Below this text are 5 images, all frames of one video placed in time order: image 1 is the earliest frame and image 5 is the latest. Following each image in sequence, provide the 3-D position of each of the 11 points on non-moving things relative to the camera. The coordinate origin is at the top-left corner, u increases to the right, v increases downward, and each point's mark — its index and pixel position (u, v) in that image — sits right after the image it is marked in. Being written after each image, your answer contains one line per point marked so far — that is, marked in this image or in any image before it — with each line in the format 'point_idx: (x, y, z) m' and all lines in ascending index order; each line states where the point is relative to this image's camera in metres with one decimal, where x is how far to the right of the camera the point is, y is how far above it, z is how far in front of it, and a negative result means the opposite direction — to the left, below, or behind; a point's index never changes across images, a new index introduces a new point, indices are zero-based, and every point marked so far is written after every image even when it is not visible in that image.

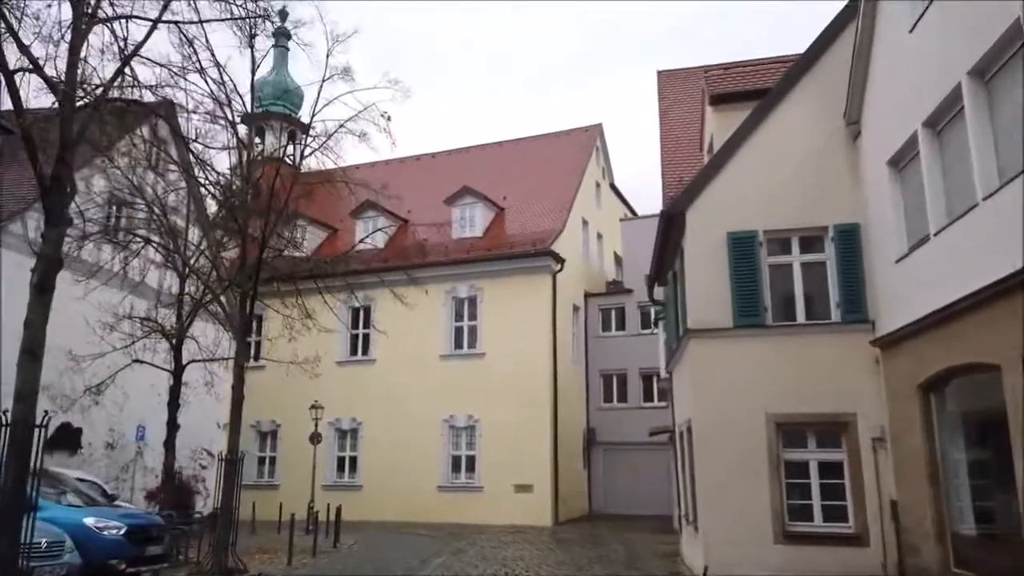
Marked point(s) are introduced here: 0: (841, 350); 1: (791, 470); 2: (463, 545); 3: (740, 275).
0: (+4.1, -0.8, +9.4) m
1: (+3.5, -2.3, +9.5) m
2: (-1.0, -5.5, +16.4) m
3: (+2.9, +0.2, +9.8) m
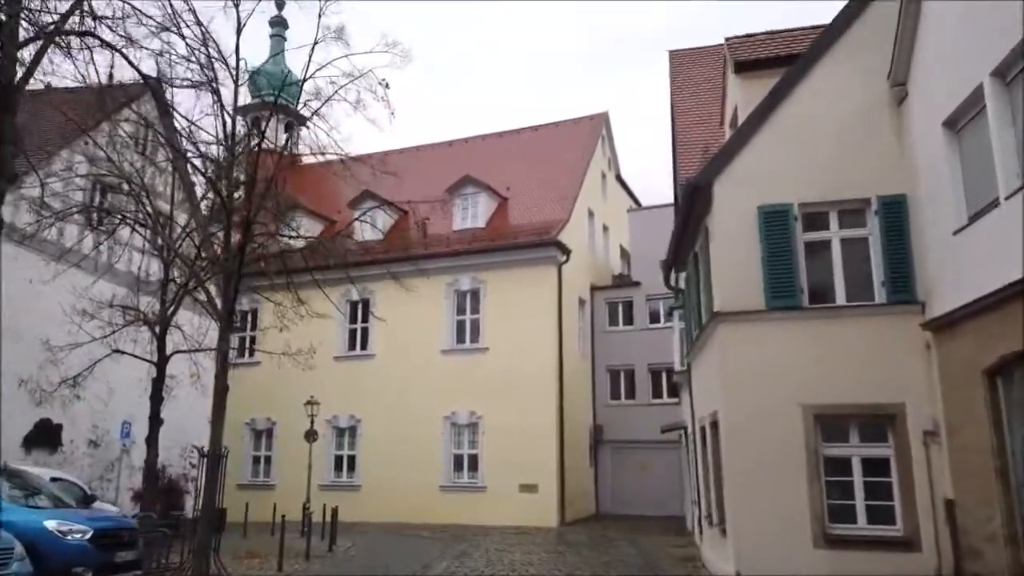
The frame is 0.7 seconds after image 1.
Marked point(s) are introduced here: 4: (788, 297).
0: (+4.2, -0.5, +8.5) m
1: (+3.6, -2.0, +8.6) m
2: (-0.9, -5.3, +15.5) m
3: (+3.0, +0.4, +9.0) m
4: (+3.2, -0.1, +8.8) m
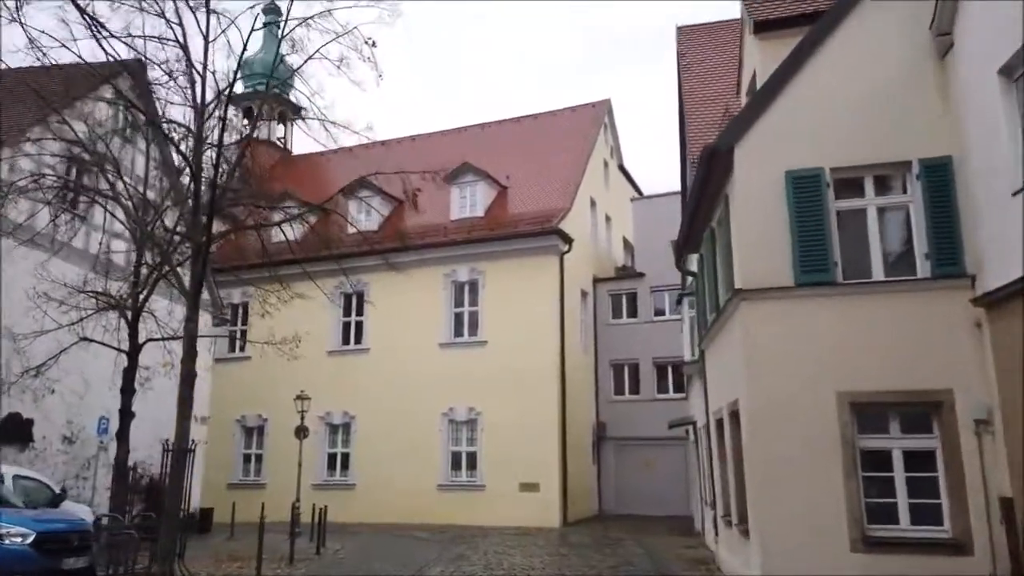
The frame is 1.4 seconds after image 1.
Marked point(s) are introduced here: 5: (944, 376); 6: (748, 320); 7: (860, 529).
0: (+4.2, -0.2, +7.6) m
1: (+3.6, -1.7, +7.7) m
2: (-0.9, -5.0, +14.6) m
3: (+3.0, +0.7, +8.0) m
4: (+3.2, +0.2, +7.9) m
5: (+4.2, -0.9, +7.5) m
6: (+2.5, -0.3, +8.1) m
7: (+3.4, -2.3, +7.5) m
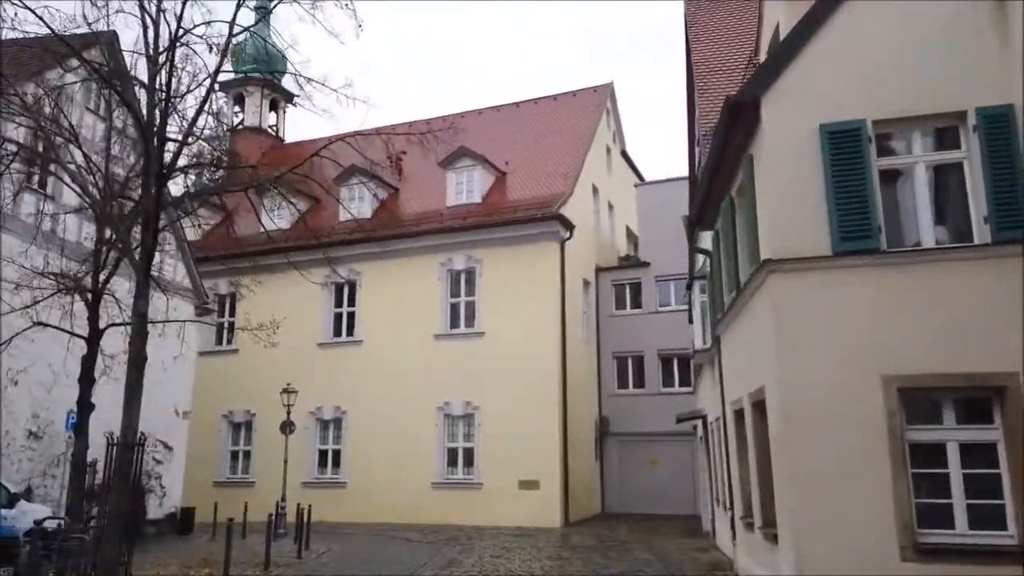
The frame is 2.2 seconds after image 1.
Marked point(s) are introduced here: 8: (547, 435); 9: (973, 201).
0: (+4.1, 0.0, +6.6) m
1: (+3.5, -1.5, +6.6) m
2: (-0.9, -4.7, +13.6) m
3: (+3.0, +1.0, +7.0) m
4: (+3.1, +0.4, +6.9) m
5: (+4.2, -0.6, +6.4) m
6: (+2.5, -0.1, +7.0) m
7: (+3.3, -2.1, +6.4) m
8: (+0.9, -3.7, +19.7) m
9: (+4.1, +0.8, +6.8) m
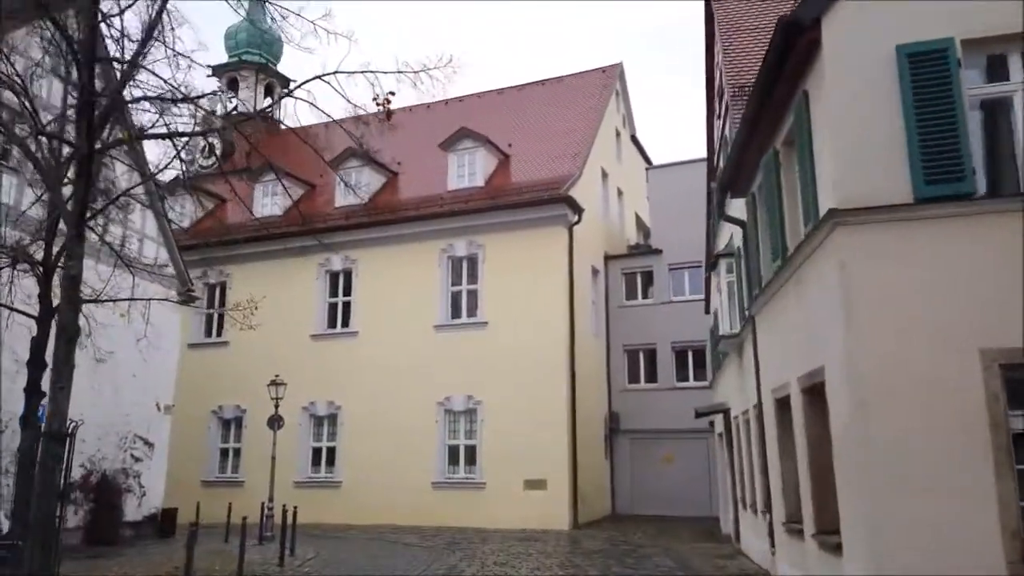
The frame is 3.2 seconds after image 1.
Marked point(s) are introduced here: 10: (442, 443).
0: (+4.2, +0.4, +5.3) m
1: (+3.6, -1.1, +5.4) m
2: (-0.8, -4.4, +12.3) m
3: (+3.1, +1.3, +5.8) m
4: (+3.2, +0.8, +5.6) m
5: (+4.2, -0.3, +5.2) m
6: (+2.5, +0.3, +5.8) m
7: (+3.4, -1.7, +5.2) m
8: (+1.0, -3.4, +18.5) m
9: (+4.2, +1.1, +5.6) m
10: (-1.8, -3.9, +19.5) m
